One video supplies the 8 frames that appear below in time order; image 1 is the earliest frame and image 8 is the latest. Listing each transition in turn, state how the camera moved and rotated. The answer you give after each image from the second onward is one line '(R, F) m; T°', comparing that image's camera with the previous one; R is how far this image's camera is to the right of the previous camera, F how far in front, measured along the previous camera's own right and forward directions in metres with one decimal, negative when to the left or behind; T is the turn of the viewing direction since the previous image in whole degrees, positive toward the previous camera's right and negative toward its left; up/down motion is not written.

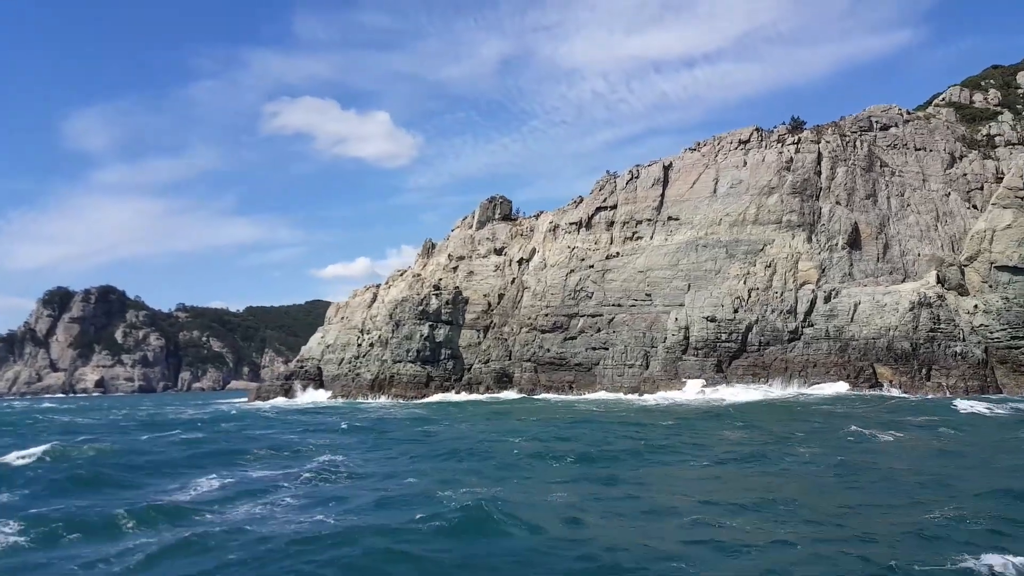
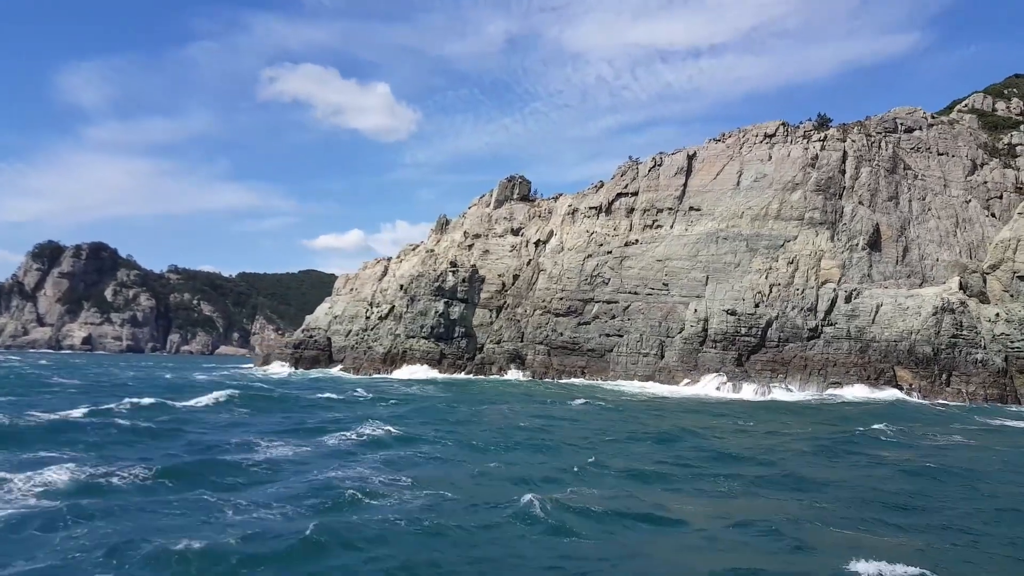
(-1.4, +0.2) m; +1°
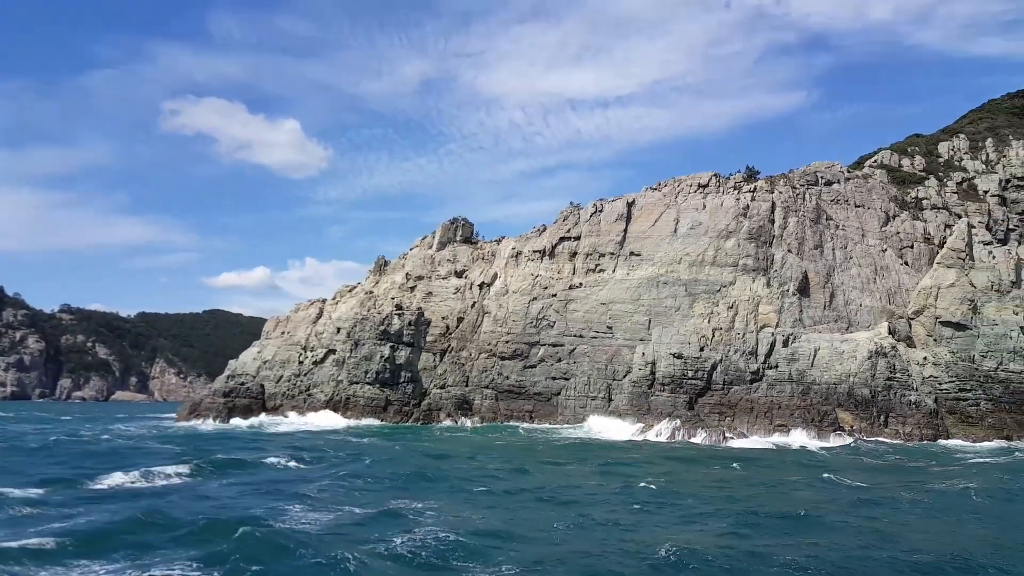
(-2.1, 0.0) m; +7°
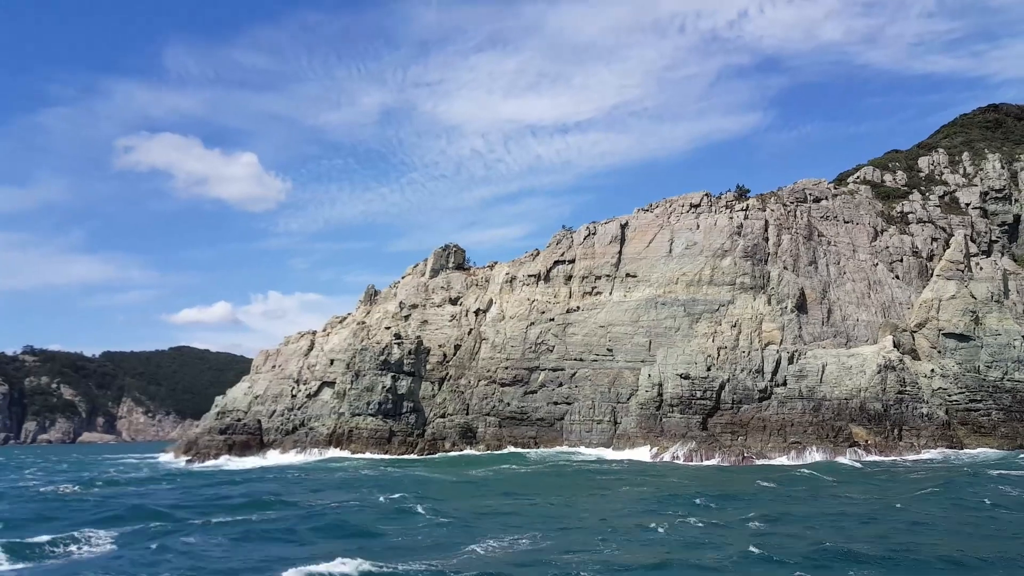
(-1.7, +0.6) m; +2°
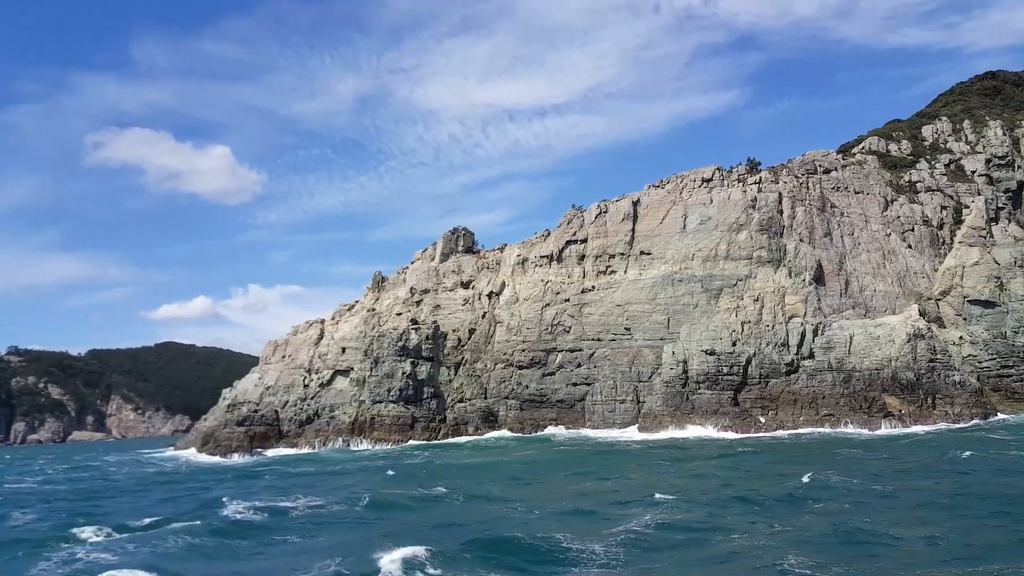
(-1.8, +0.7) m; +1°
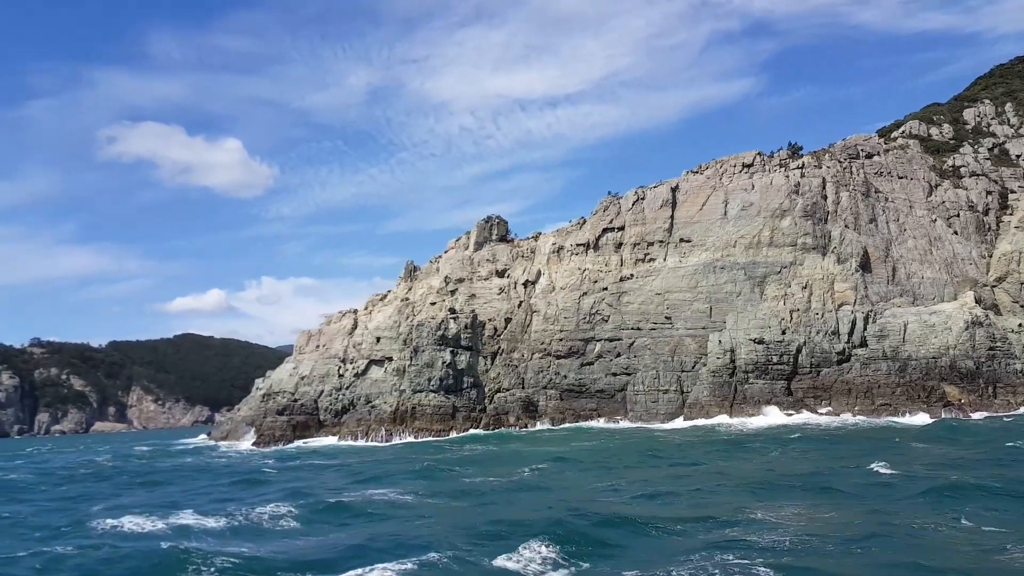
(-1.4, +0.8) m; -1°
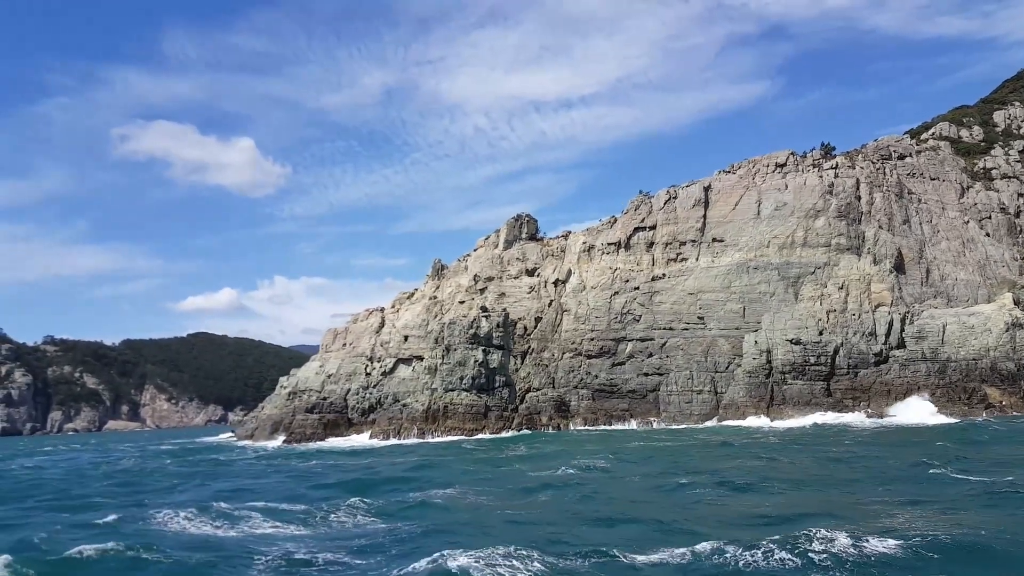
(-1.3, 0.0) m; -1°
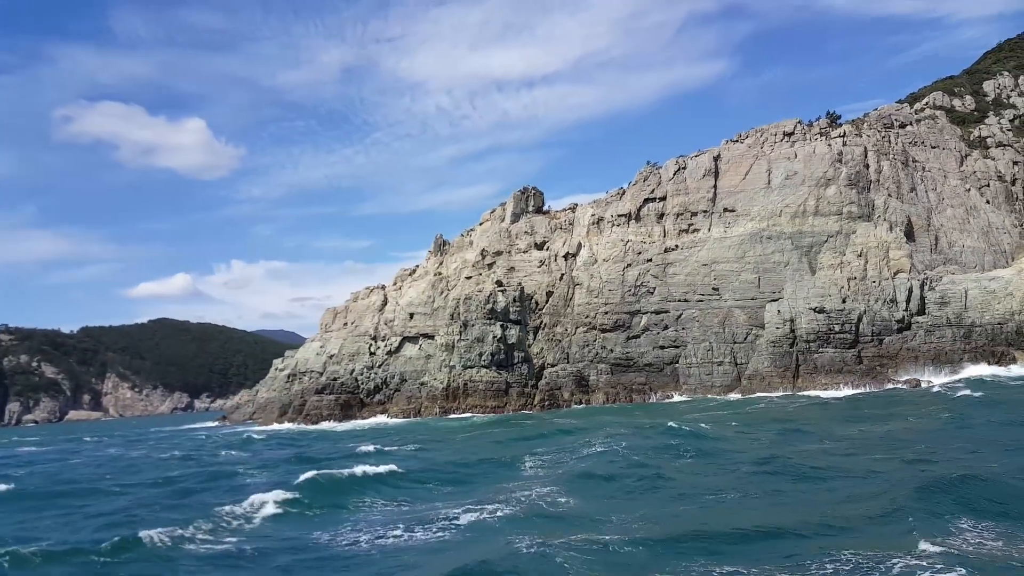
(-2.9, +0.8) m; +3°
